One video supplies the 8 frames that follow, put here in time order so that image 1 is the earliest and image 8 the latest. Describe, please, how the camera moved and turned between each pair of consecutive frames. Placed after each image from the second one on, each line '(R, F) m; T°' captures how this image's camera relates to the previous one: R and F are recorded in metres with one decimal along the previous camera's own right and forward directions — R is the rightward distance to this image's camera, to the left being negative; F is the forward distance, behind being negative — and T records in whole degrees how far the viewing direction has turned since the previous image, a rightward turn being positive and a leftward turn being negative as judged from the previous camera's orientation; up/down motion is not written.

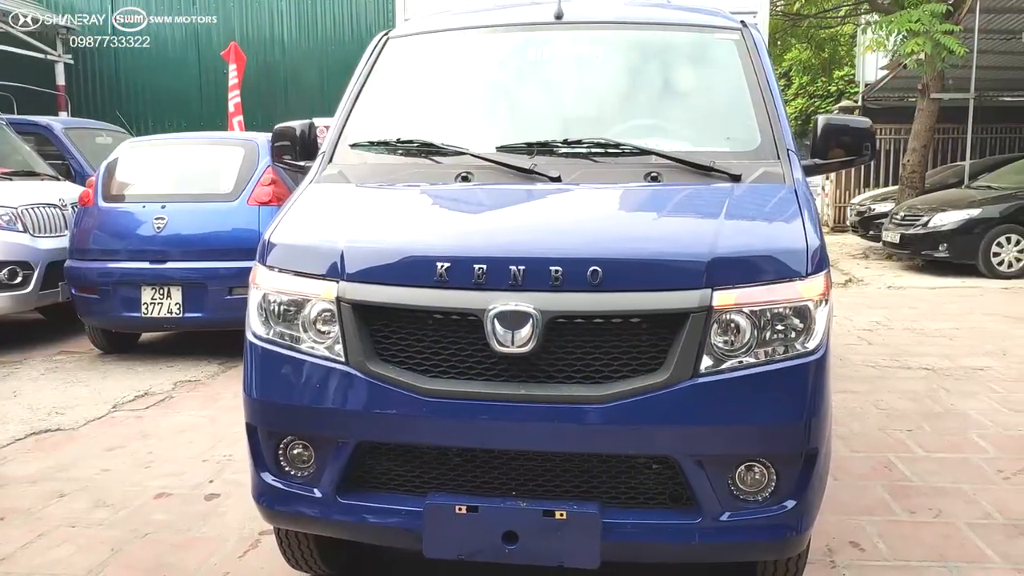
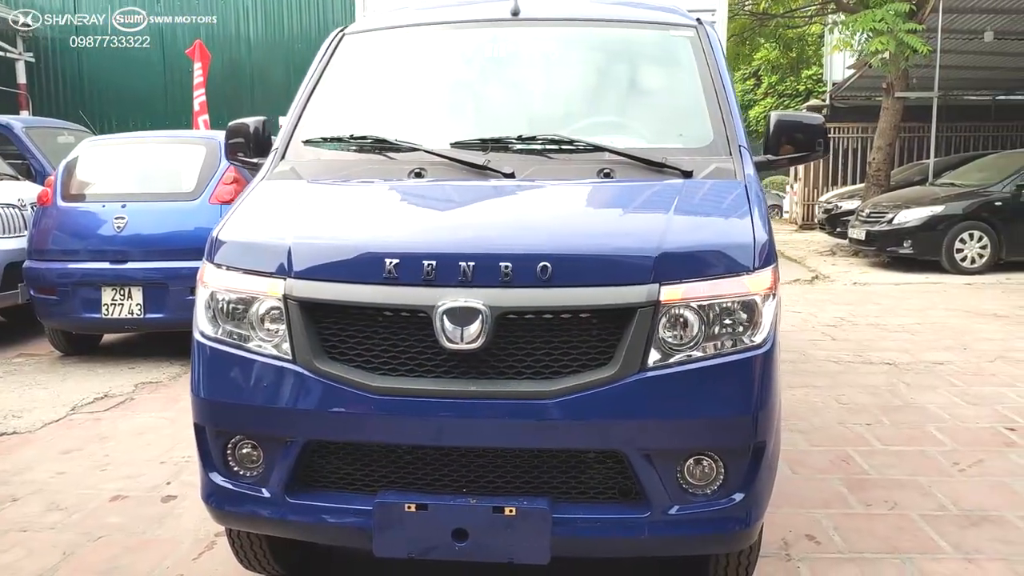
(+0.1, 0.0) m; +2°
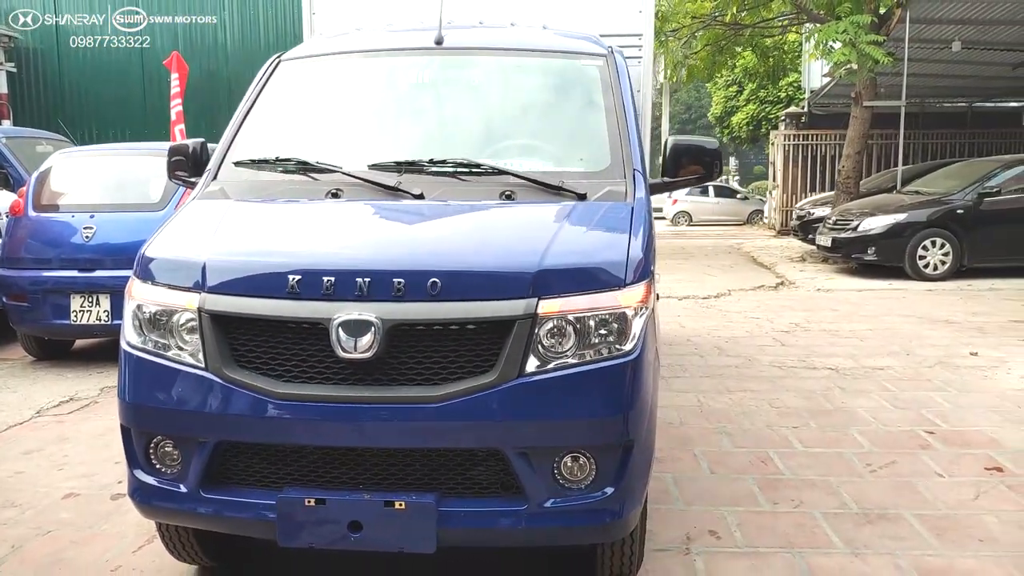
(+0.3, -0.2) m; 0°
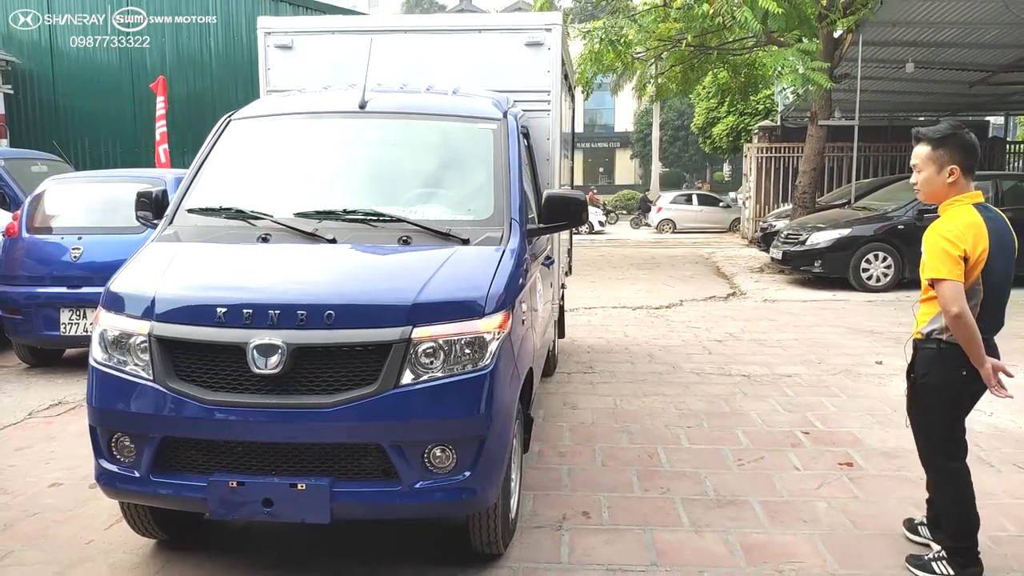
(+0.4, -0.7) m; 0°
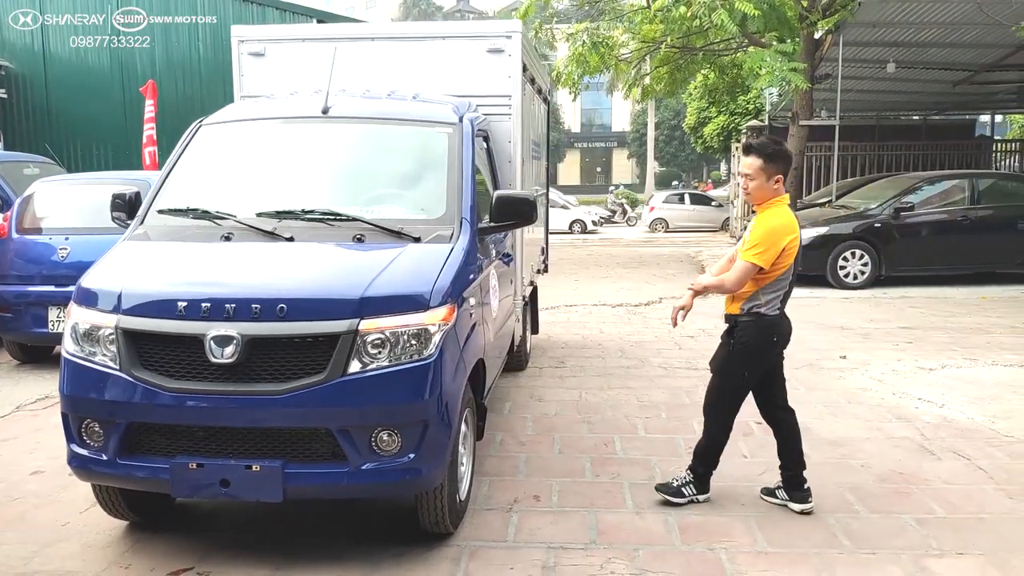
(+0.2, -0.2) m; 0°
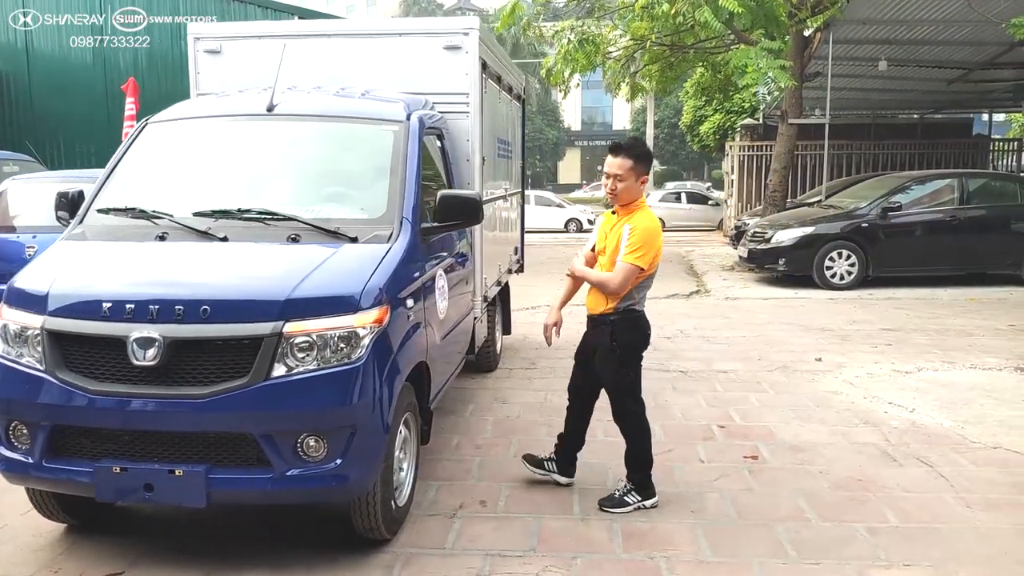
(+0.3, +0.1) m; 0°
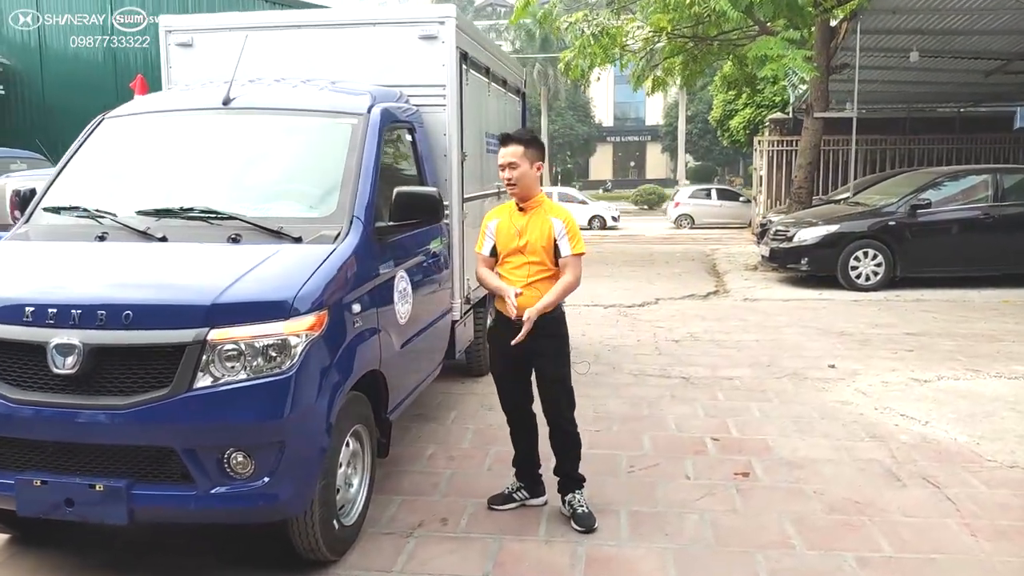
(+0.3, +0.3) m; -2°
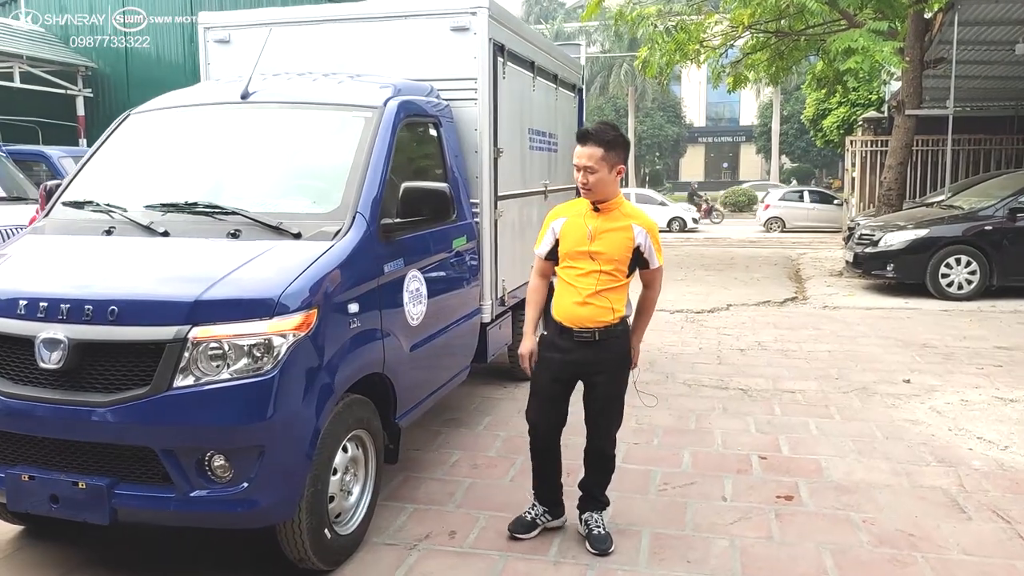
(+0.3, +0.2) m; -6°
